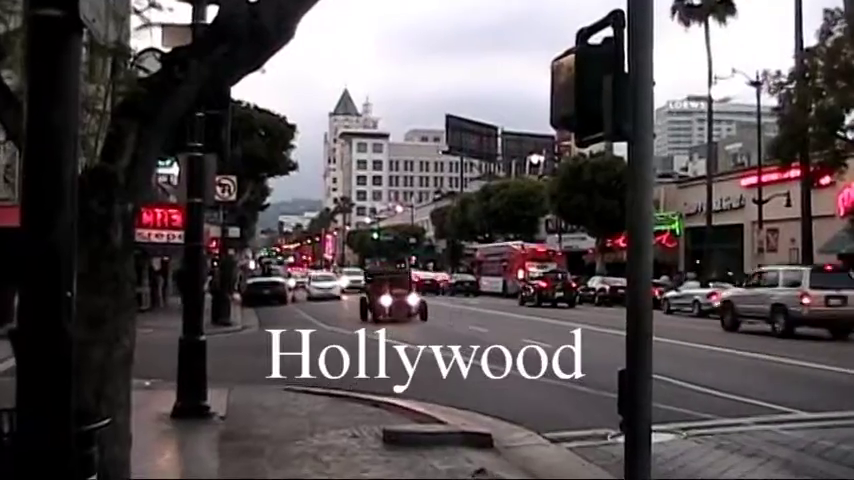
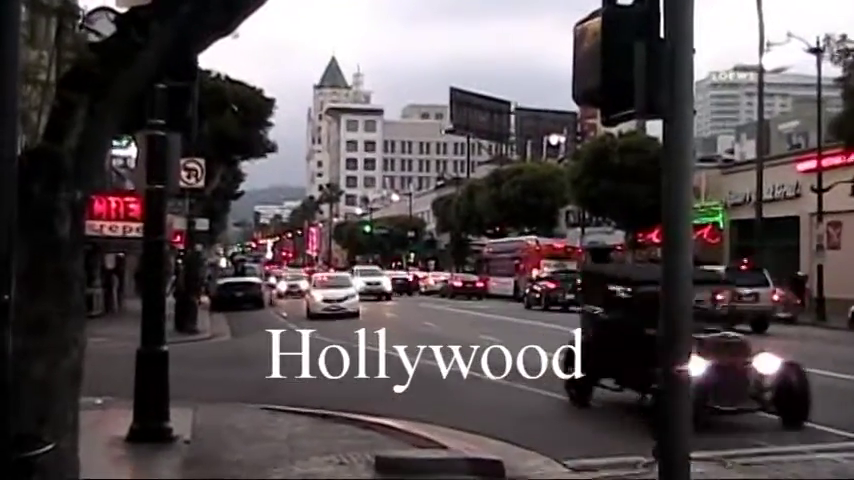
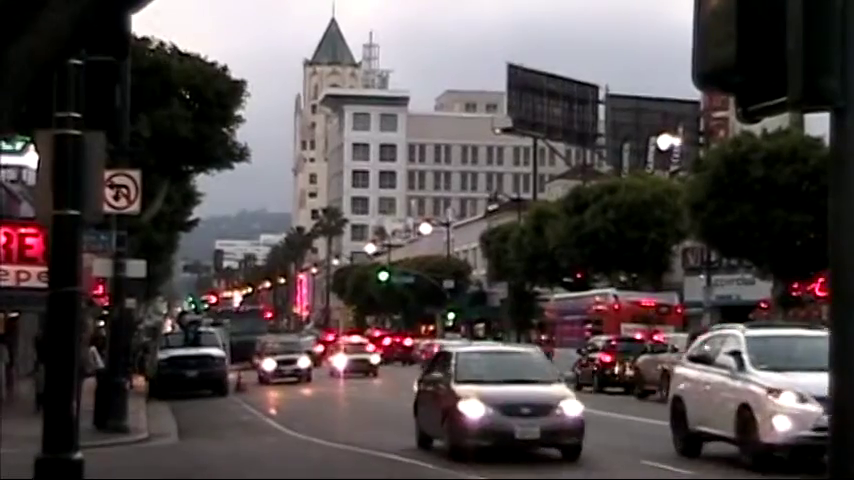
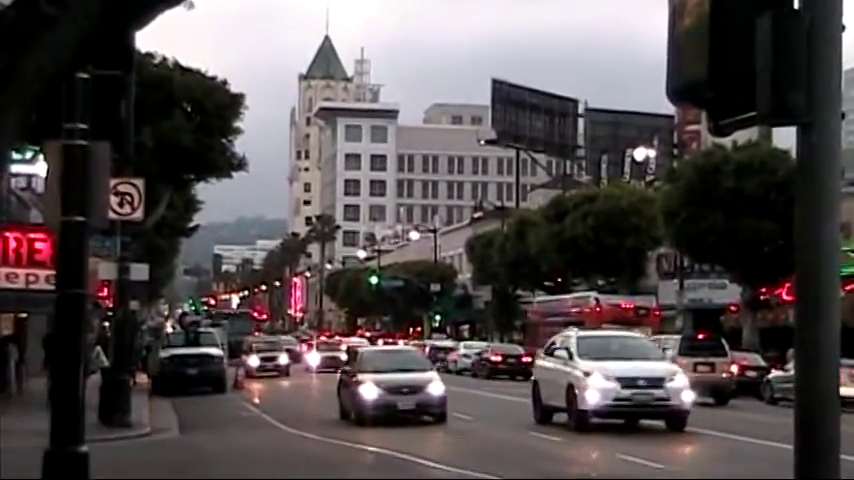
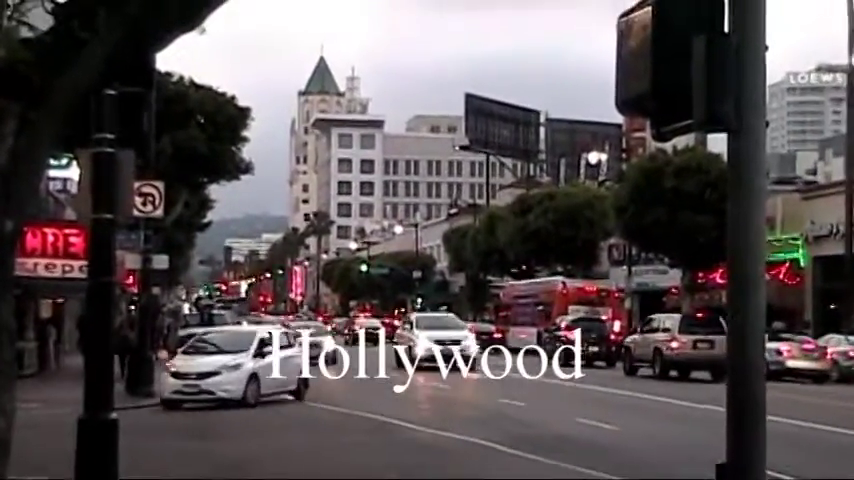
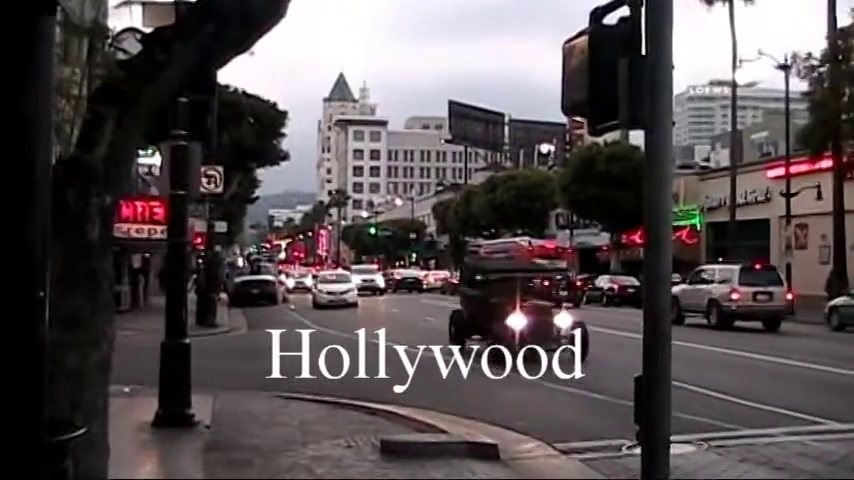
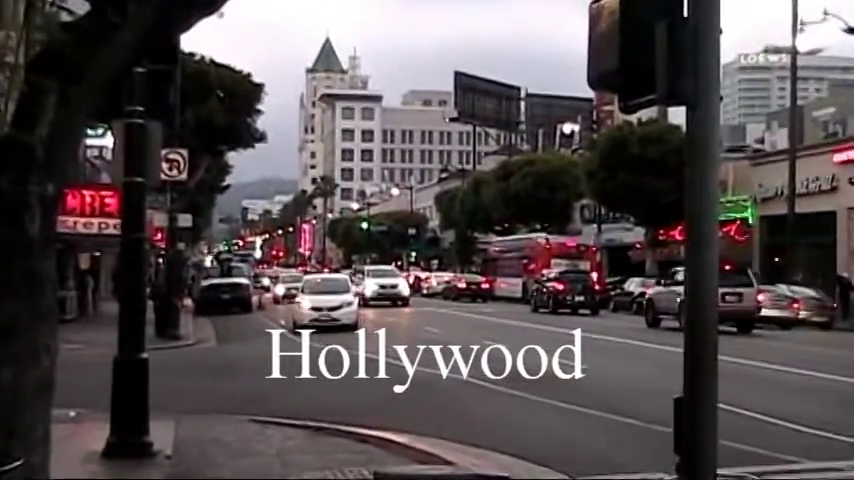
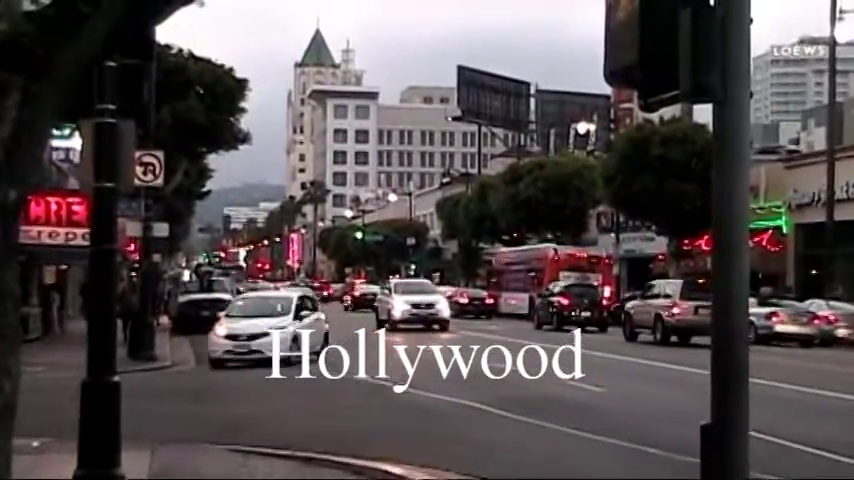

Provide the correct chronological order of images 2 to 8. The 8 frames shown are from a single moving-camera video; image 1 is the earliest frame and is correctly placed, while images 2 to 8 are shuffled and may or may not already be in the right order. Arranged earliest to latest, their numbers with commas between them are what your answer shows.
6, 2, 7, 8, 5, 4, 3
